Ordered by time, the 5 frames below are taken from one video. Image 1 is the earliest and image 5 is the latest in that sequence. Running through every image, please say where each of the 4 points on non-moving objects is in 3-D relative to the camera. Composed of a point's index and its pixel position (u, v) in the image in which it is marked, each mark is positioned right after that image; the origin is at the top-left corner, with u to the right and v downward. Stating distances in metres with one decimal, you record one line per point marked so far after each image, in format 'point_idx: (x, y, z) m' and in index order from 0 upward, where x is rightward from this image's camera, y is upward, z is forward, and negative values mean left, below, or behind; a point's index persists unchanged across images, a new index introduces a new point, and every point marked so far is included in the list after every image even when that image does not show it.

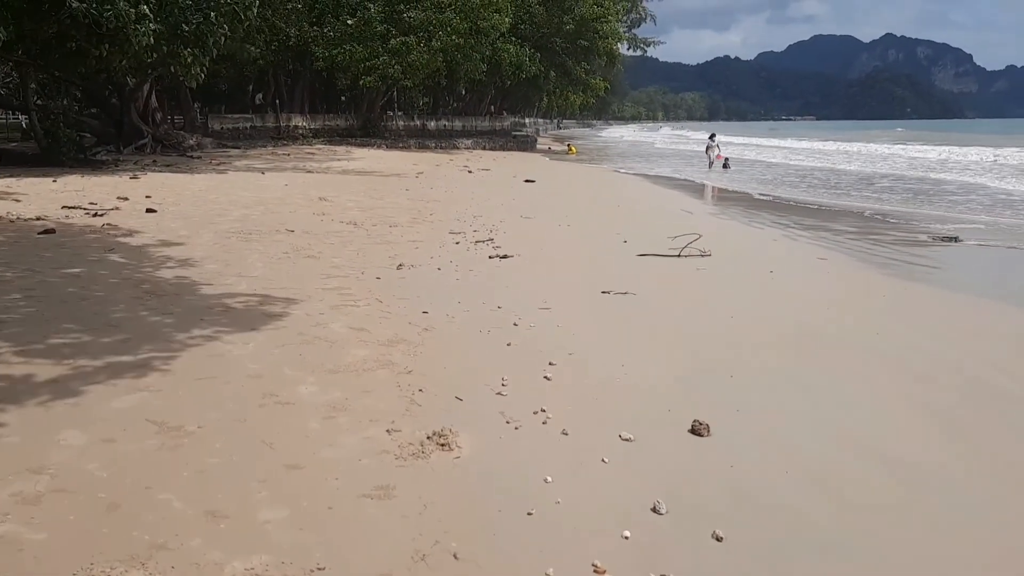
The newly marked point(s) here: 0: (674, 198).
0: (+2.5, +1.3, +13.5) m
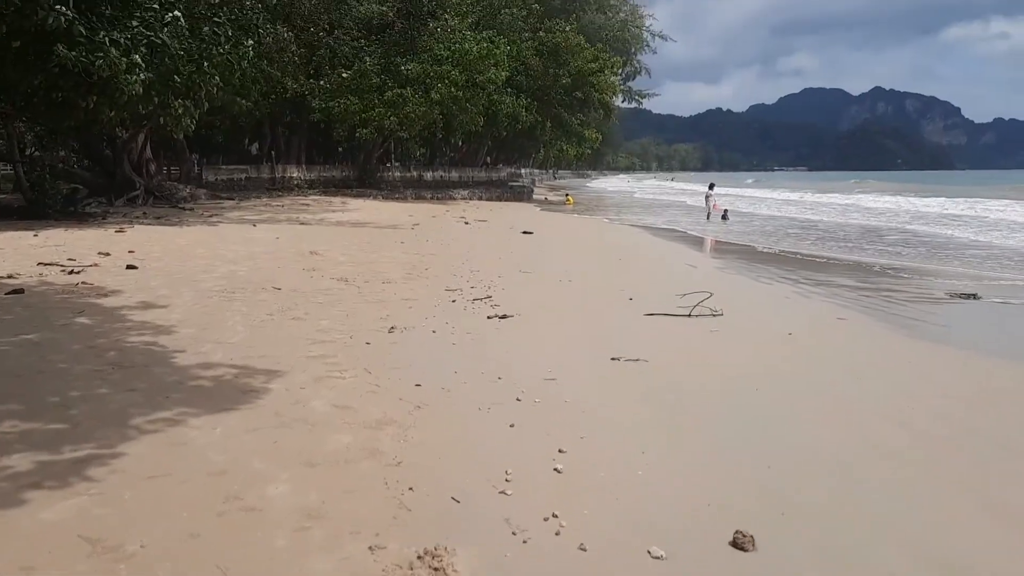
0: (+2.5, +0.5, +13.1) m
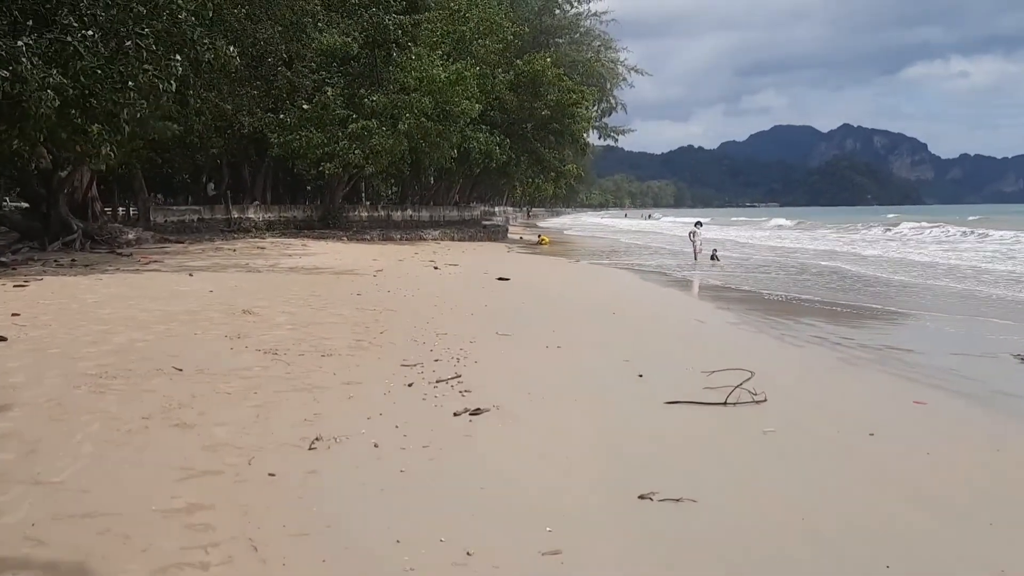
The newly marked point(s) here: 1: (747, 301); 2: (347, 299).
0: (+2.2, -0.2, +11.4) m
1: (+3.6, -0.2, +13.7) m
2: (-1.9, -0.1, +10.4) m
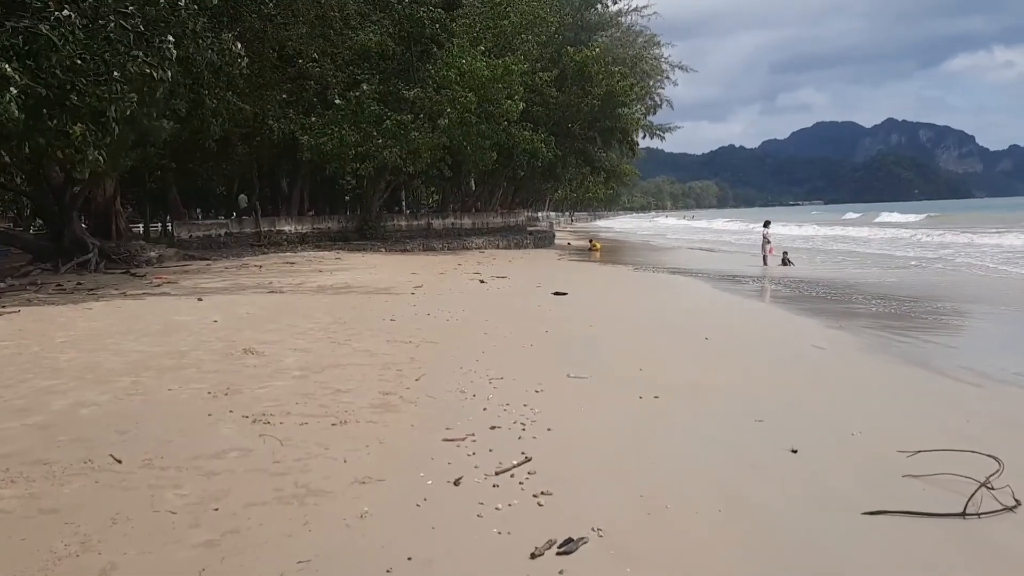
0: (+2.9, -0.4, +9.3) m
1: (+4.4, -0.3, +11.6) m
2: (-1.3, -0.4, +8.5) m
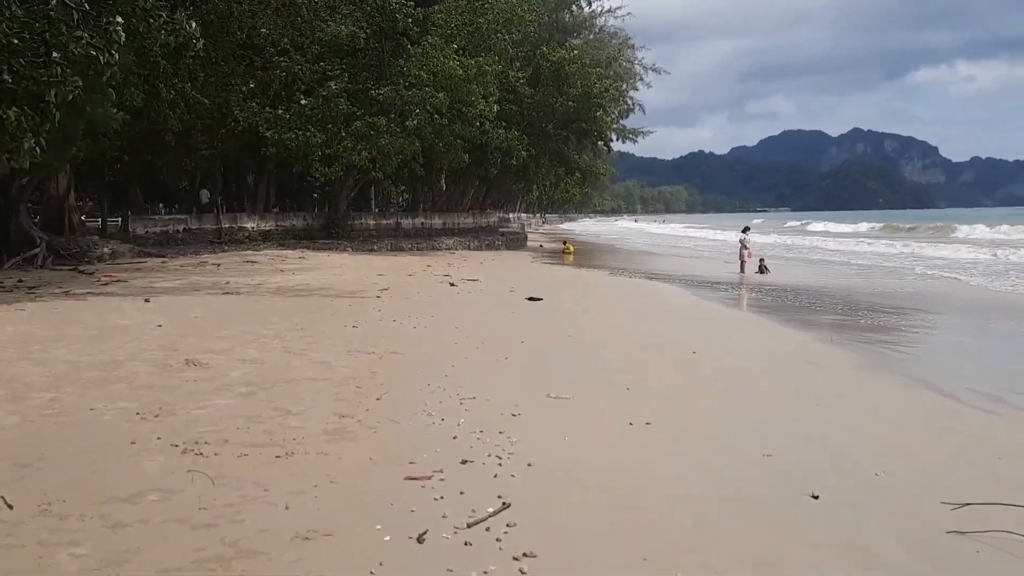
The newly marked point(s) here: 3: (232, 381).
0: (+2.6, -0.5, +8.8) m
1: (+4.1, -0.5, +11.1) m
2: (-1.6, -0.4, +7.9) m
3: (-1.8, -0.6, +5.7) m
